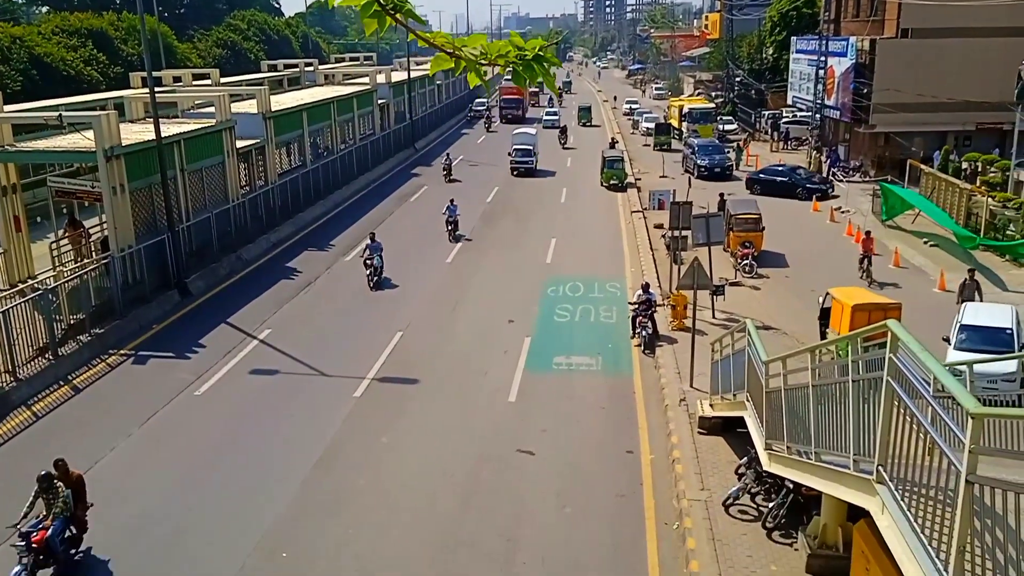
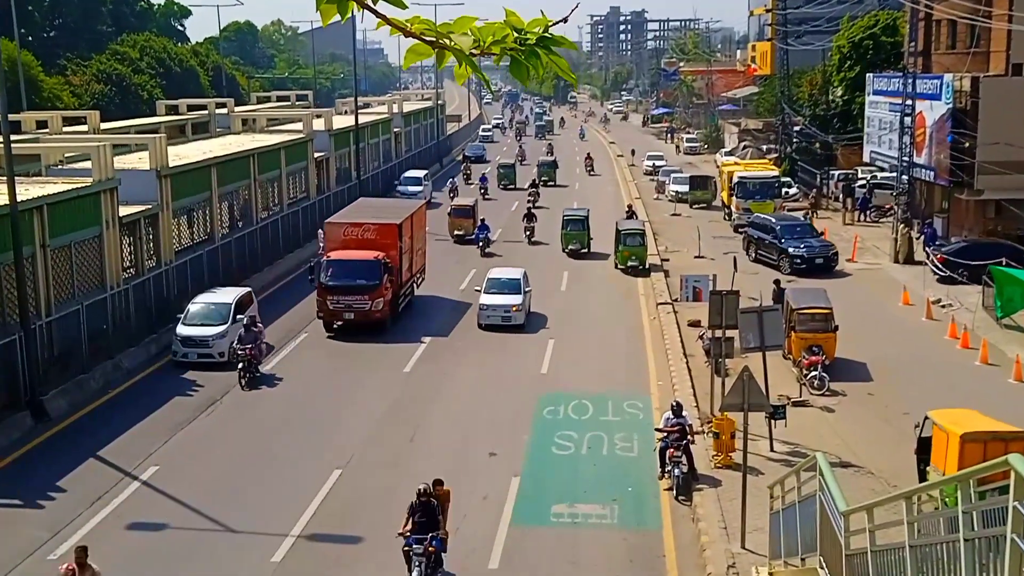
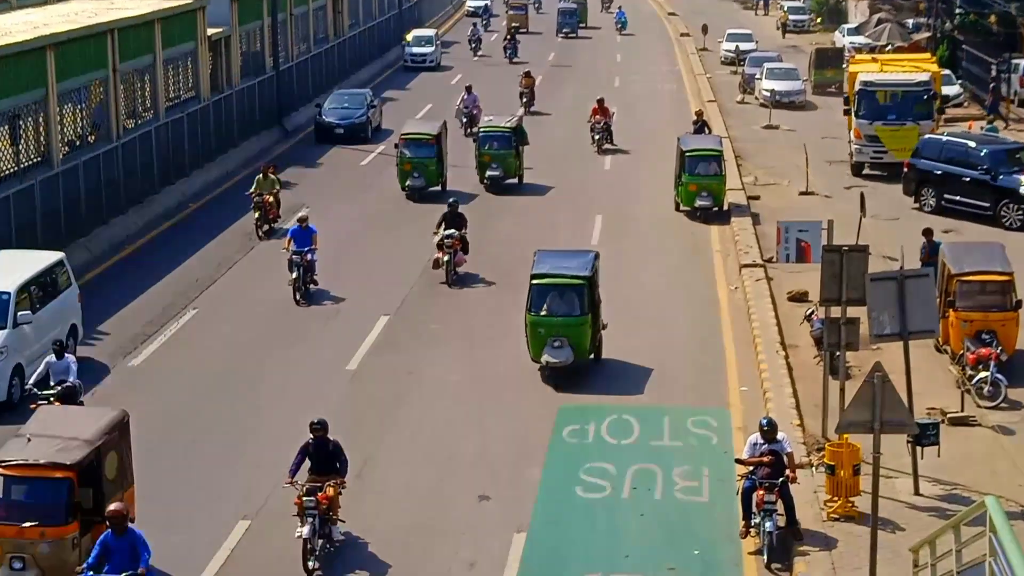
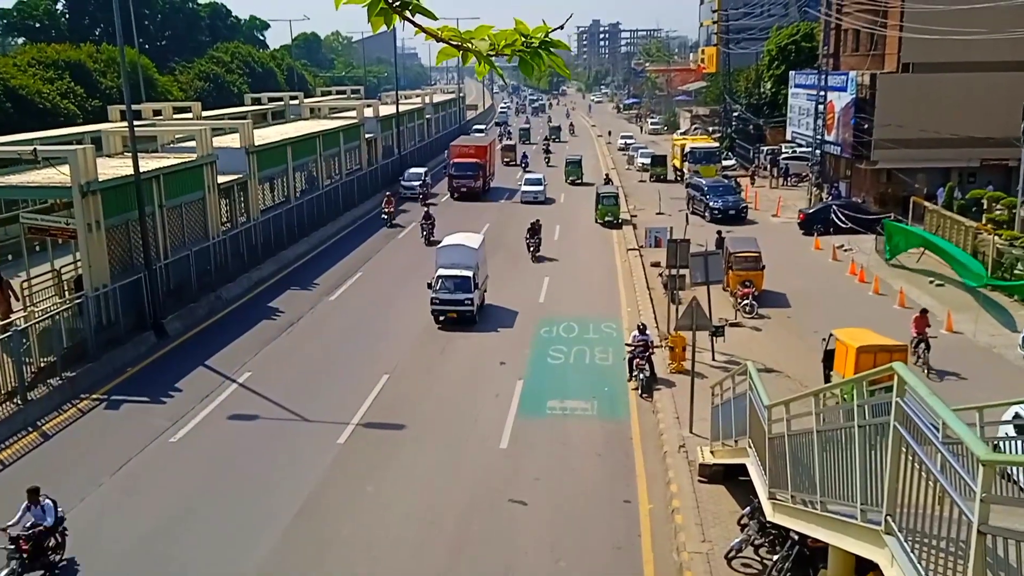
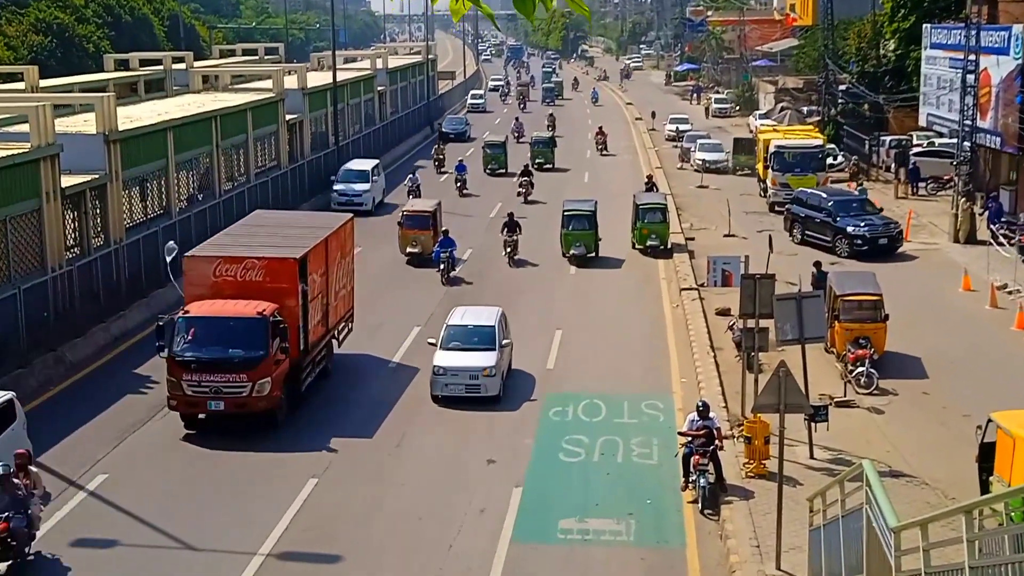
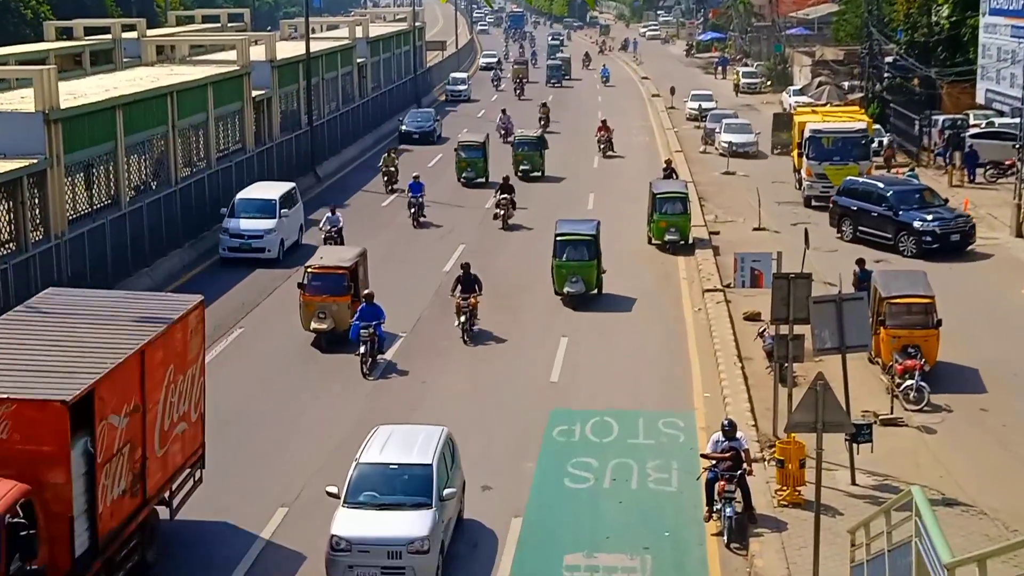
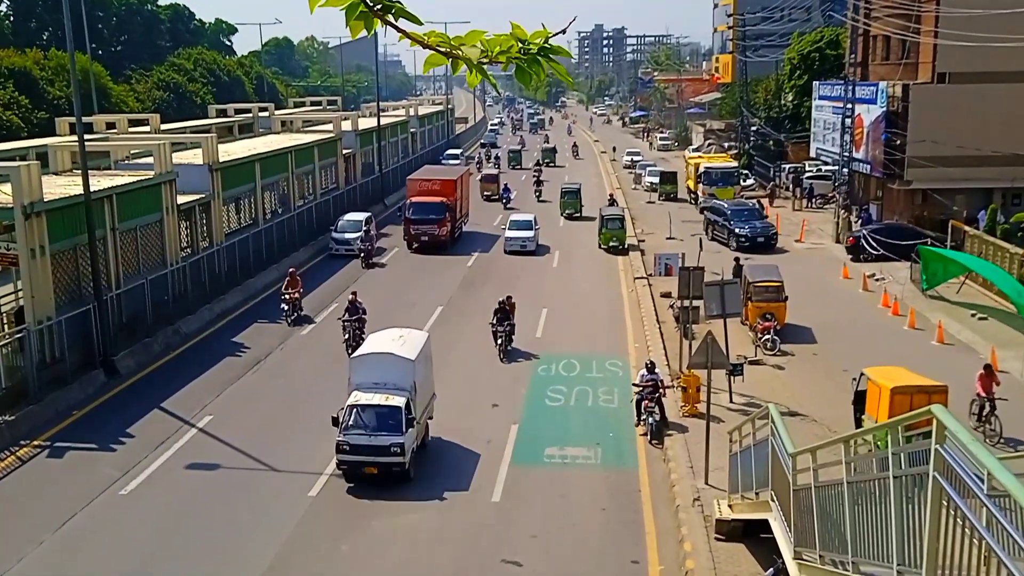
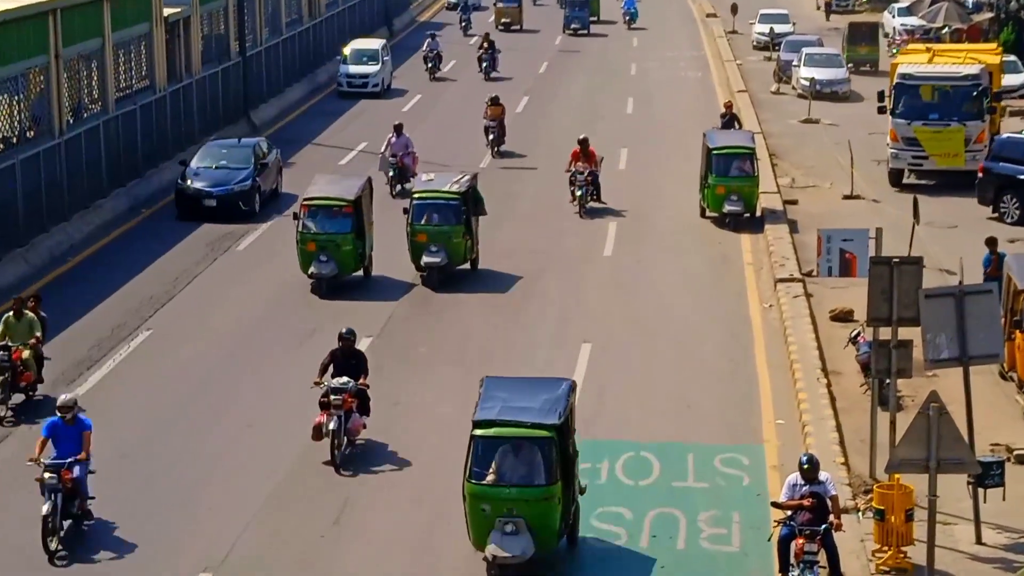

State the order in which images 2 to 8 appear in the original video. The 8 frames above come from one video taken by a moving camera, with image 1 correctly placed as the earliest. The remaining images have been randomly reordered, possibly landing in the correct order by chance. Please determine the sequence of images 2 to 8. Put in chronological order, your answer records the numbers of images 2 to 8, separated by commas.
4, 7, 2, 5, 6, 3, 8
